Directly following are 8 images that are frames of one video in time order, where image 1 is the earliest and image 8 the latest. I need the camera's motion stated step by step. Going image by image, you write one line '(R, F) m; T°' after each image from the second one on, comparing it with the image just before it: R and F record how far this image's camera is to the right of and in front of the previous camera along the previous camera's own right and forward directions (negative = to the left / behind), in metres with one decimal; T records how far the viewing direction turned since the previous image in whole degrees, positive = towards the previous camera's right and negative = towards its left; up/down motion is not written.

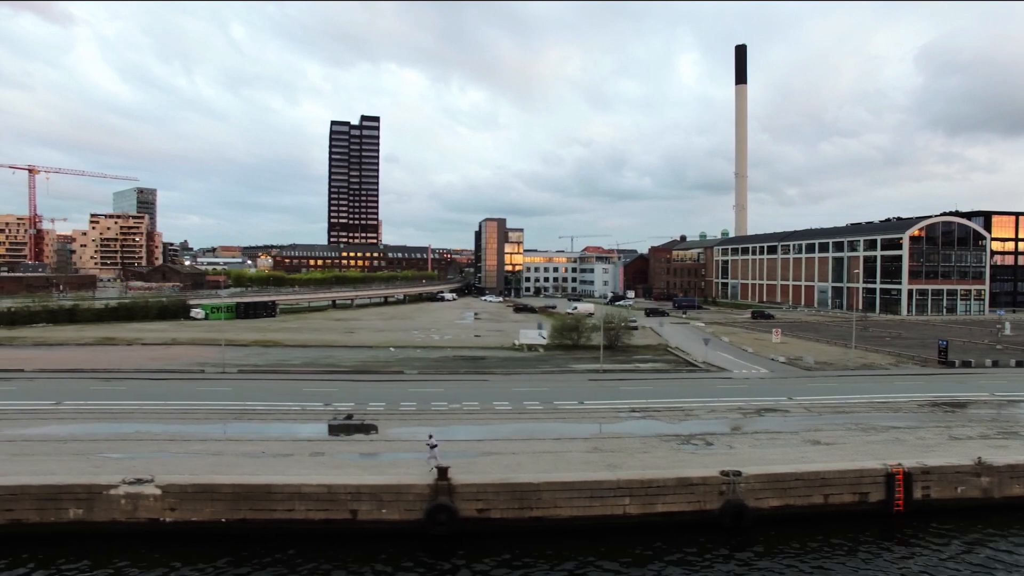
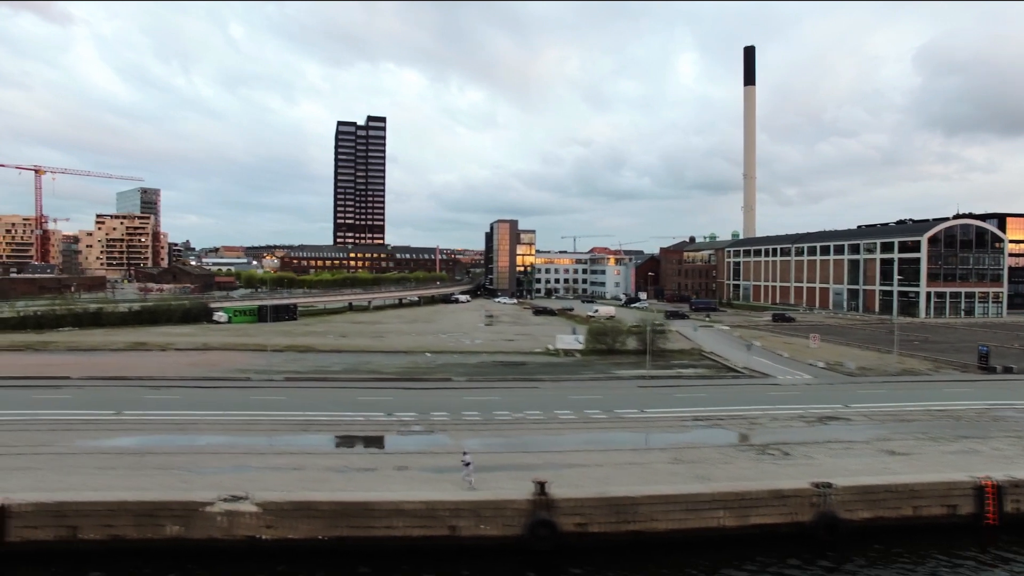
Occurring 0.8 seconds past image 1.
(-2.5, 0.0) m; 0°
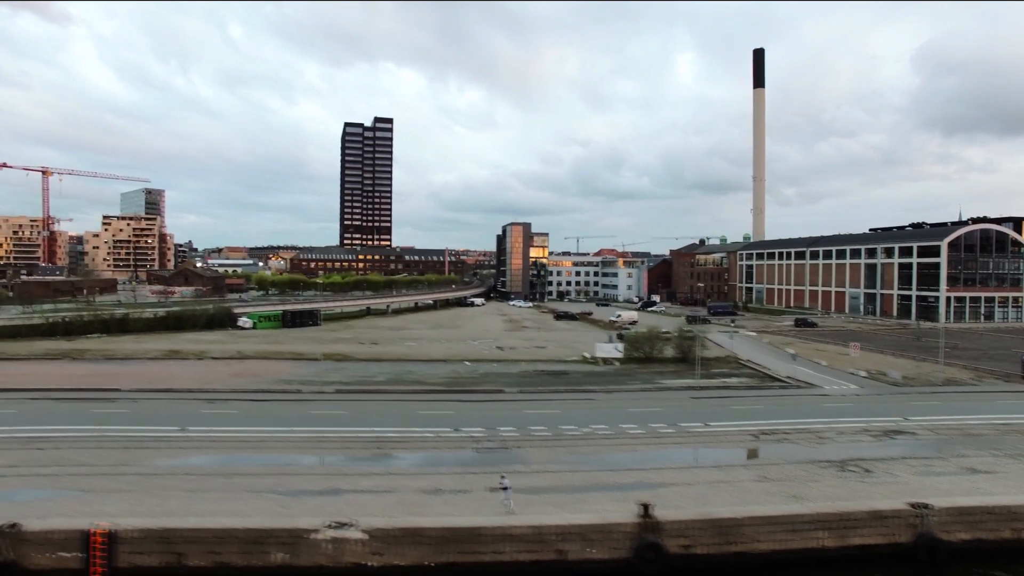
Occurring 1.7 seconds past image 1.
(-2.7, +0.1) m; 0°
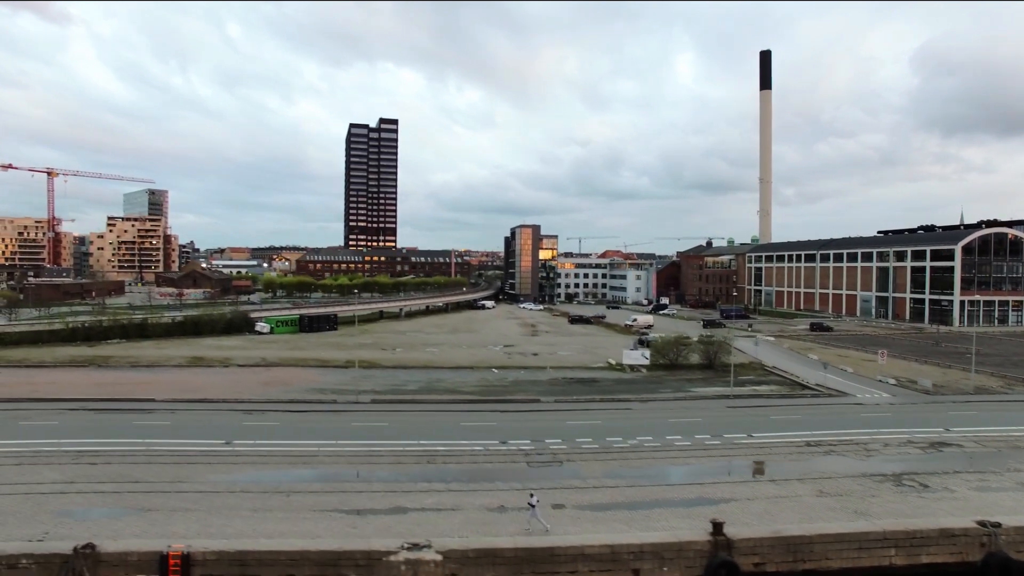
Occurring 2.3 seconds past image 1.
(-1.9, 0.0) m; 0°
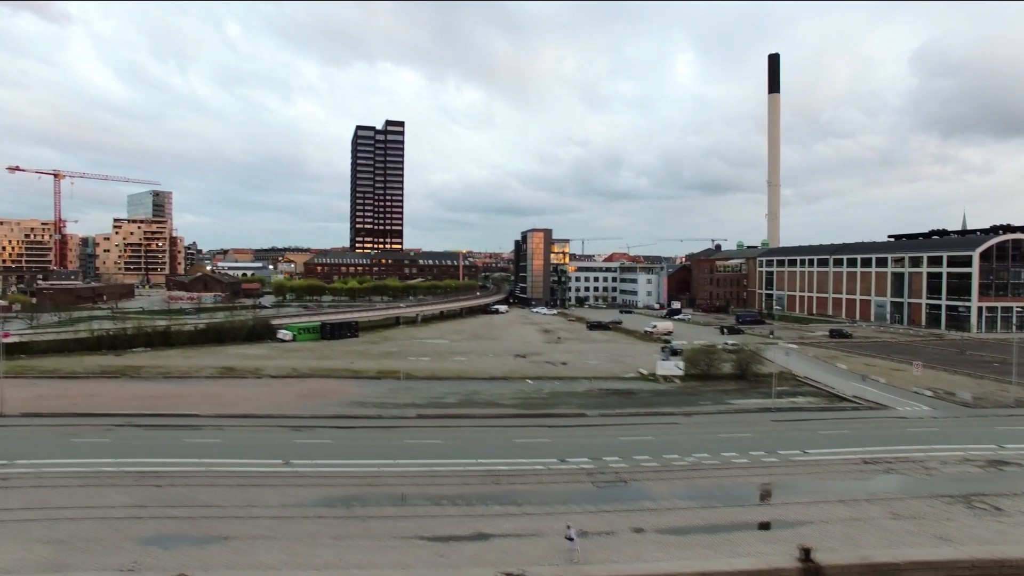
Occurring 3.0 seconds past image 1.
(-2.3, +0.1) m; 0°
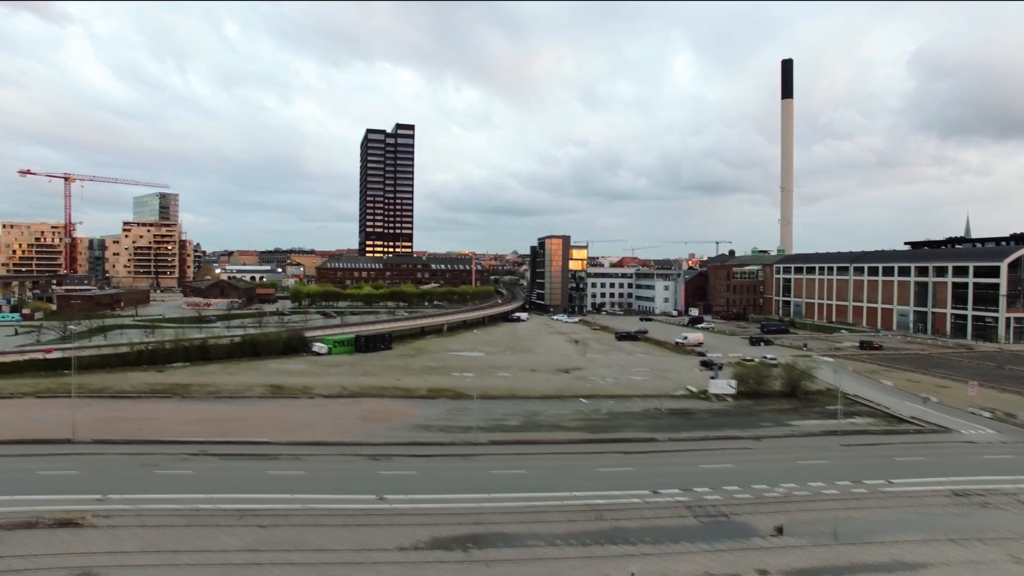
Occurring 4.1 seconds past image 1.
(-3.7, +0.1) m; 0°
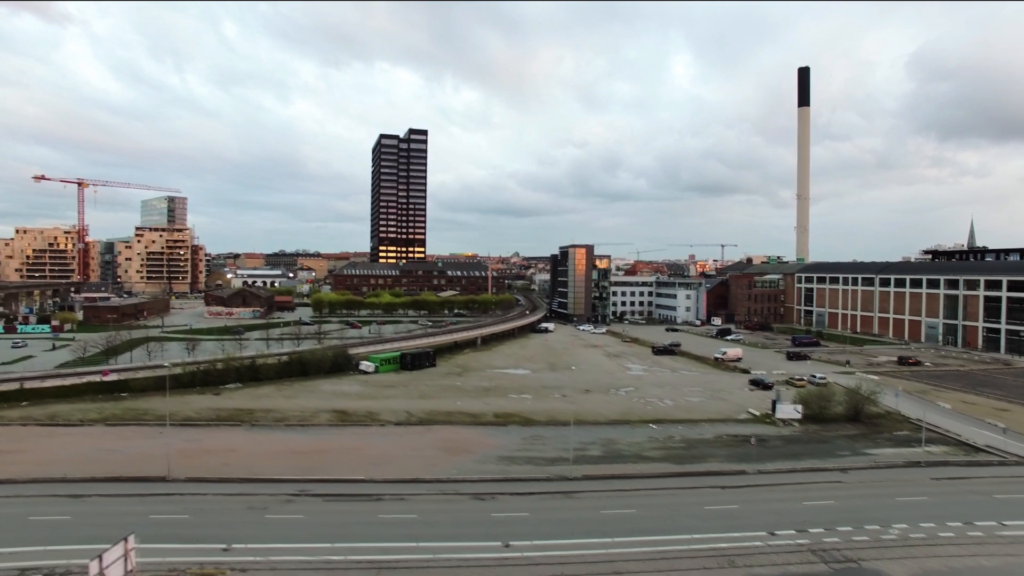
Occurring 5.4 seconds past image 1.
(-4.8, +0.1) m; 0°
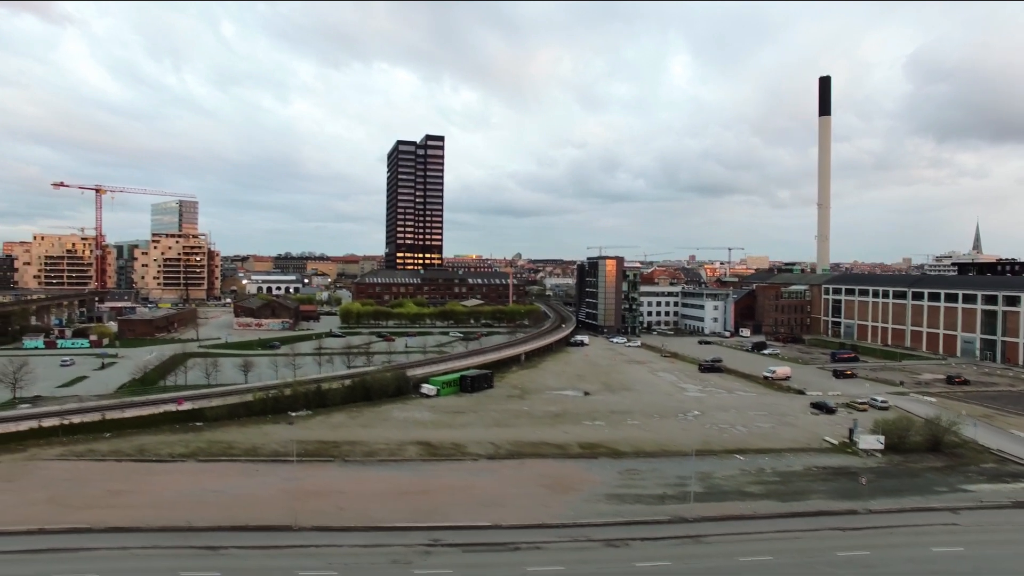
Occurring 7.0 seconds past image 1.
(-6.1, 0.0) m; 0°
